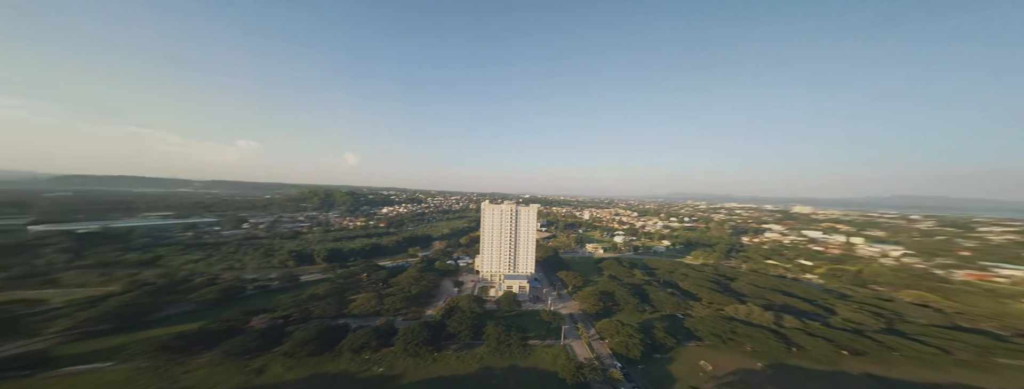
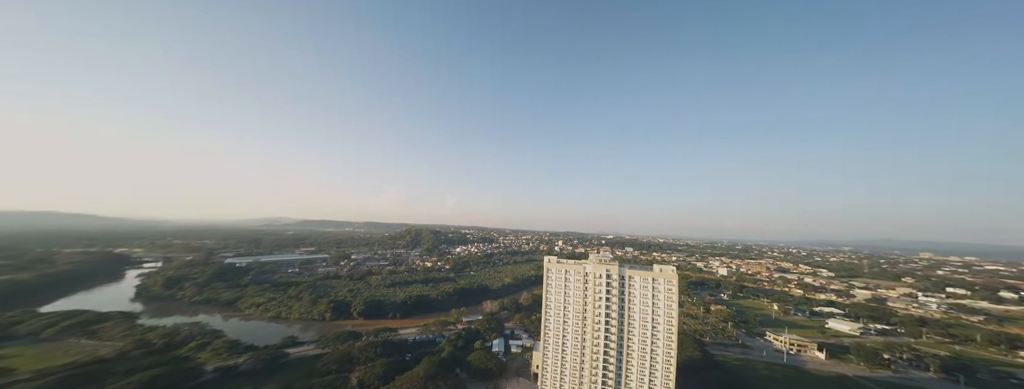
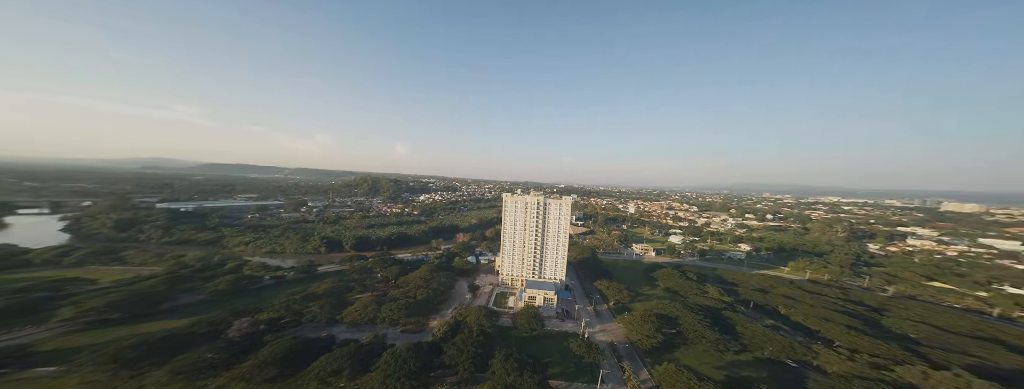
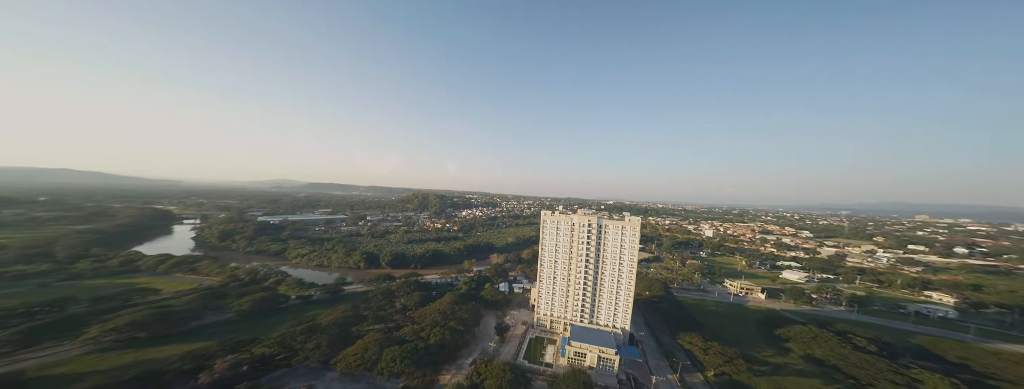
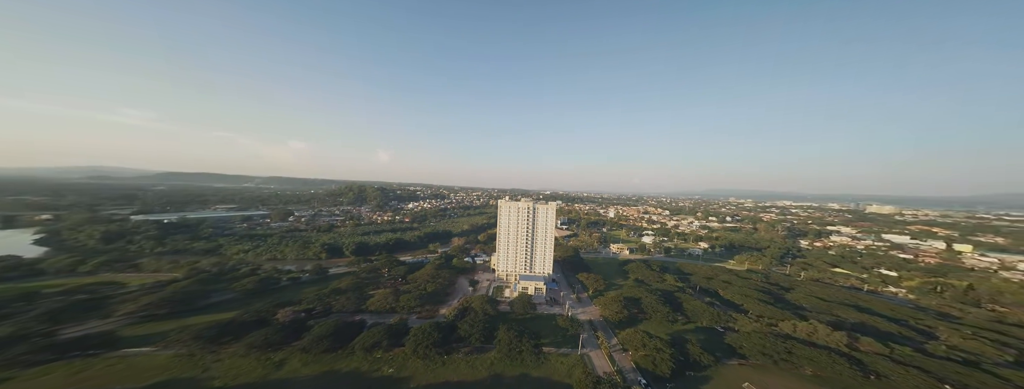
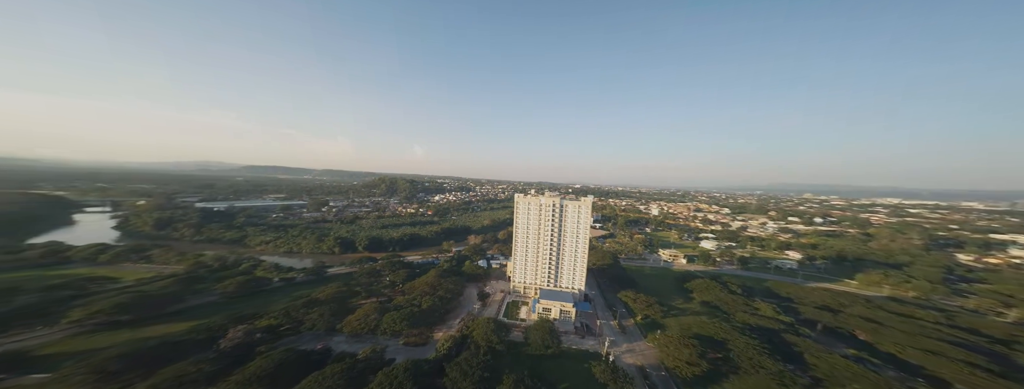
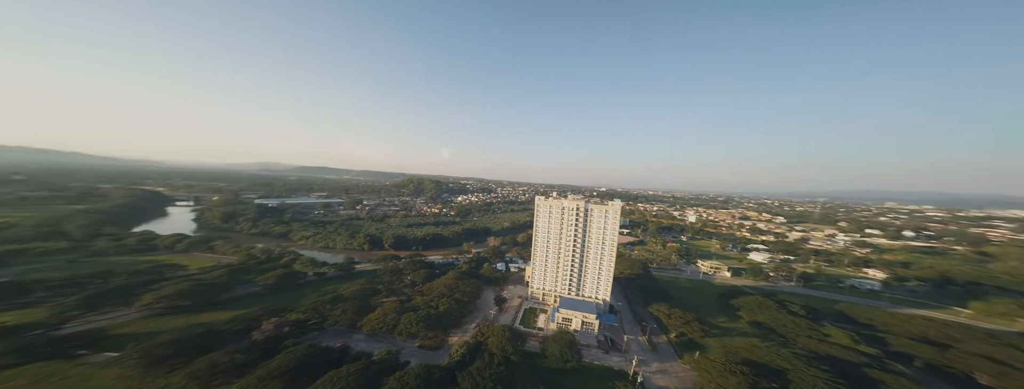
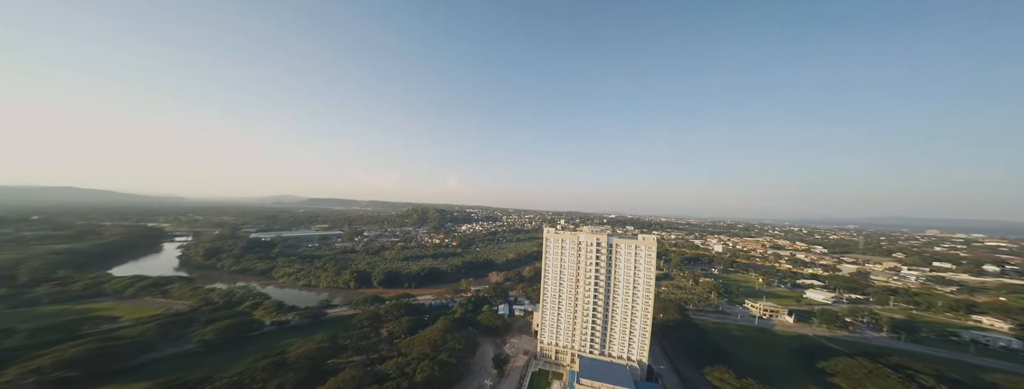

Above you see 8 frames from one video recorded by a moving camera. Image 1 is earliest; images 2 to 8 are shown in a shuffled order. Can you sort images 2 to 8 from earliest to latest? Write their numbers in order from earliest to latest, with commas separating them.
5, 3, 6, 7, 4, 8, 2
